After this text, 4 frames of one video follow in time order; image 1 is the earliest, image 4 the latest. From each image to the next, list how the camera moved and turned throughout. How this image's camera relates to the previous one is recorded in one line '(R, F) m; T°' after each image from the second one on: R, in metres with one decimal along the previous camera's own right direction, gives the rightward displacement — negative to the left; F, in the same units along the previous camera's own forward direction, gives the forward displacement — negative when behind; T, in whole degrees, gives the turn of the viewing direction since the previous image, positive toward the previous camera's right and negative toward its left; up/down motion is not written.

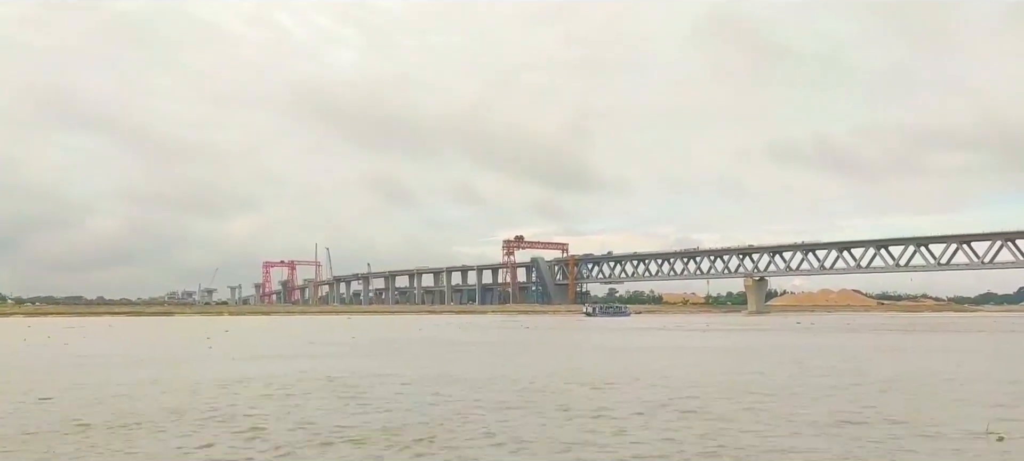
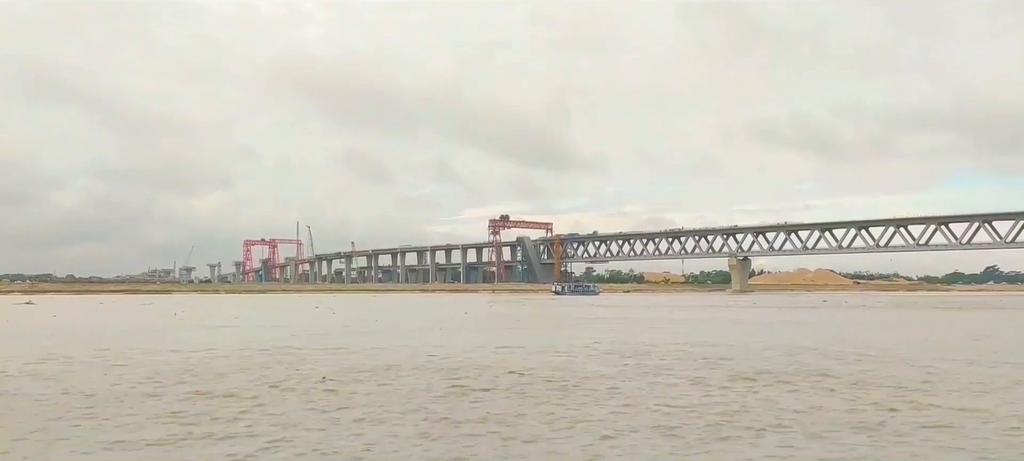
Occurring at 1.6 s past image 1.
(-0.9, -0.8) m; +2°
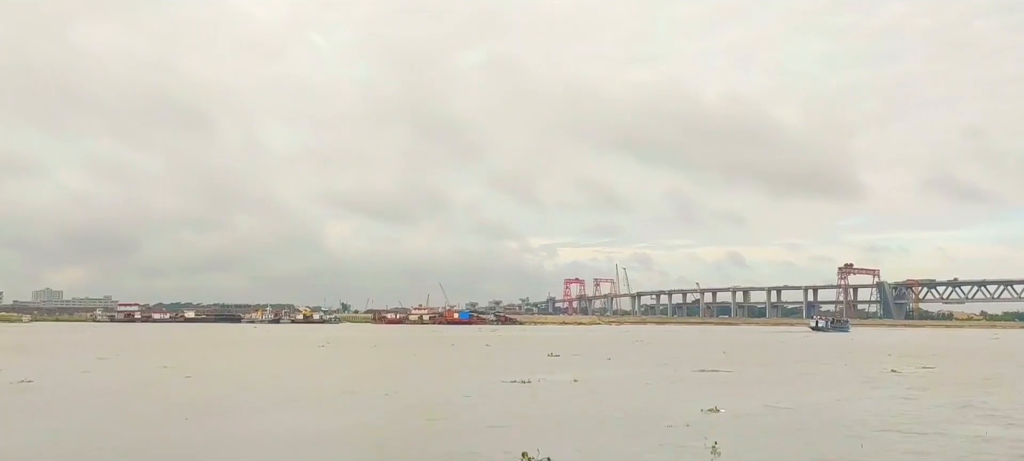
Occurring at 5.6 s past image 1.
(+13.5, -9.2) m; -22°
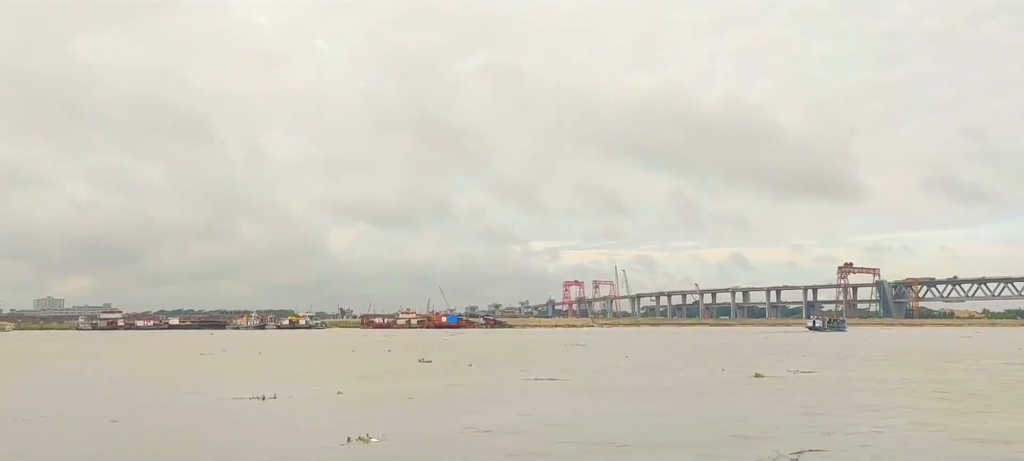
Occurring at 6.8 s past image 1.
(+0.4, -0.1) m; 0°
